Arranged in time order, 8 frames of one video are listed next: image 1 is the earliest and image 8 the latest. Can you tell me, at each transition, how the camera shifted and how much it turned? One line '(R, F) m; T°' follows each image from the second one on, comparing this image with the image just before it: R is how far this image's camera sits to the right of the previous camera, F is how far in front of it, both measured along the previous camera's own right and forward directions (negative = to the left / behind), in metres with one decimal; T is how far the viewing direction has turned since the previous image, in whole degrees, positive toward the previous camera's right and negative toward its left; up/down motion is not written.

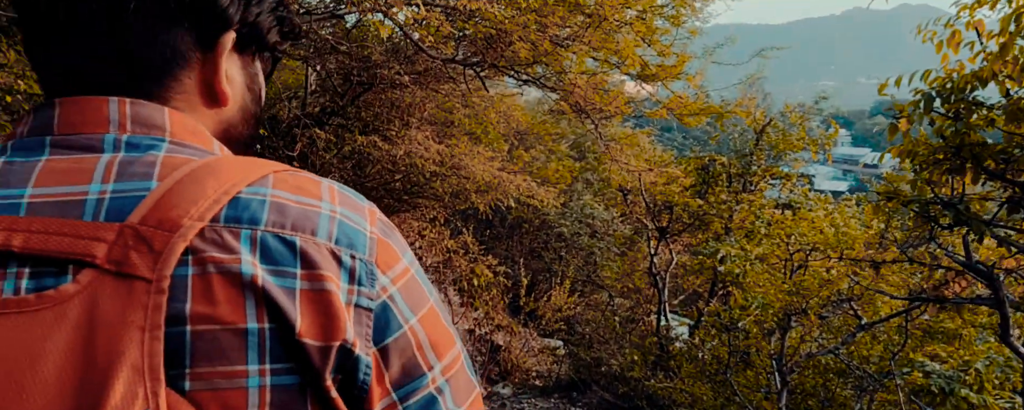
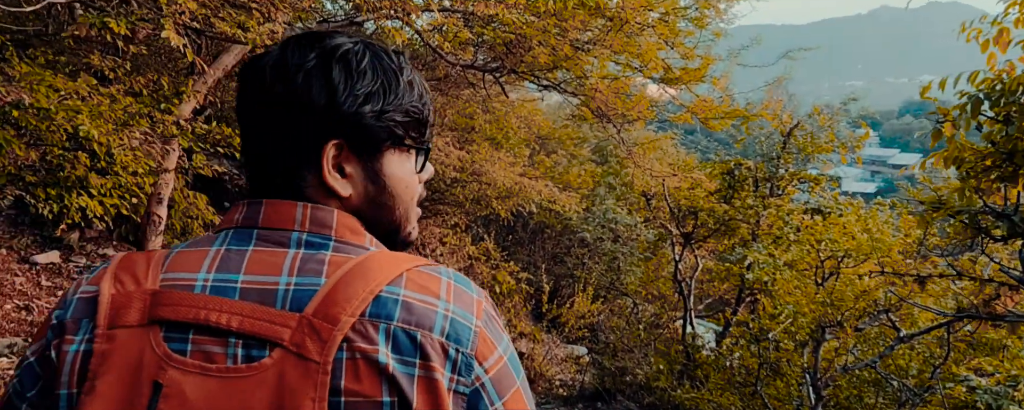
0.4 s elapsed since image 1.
(0.0, +0.1) m; -2°
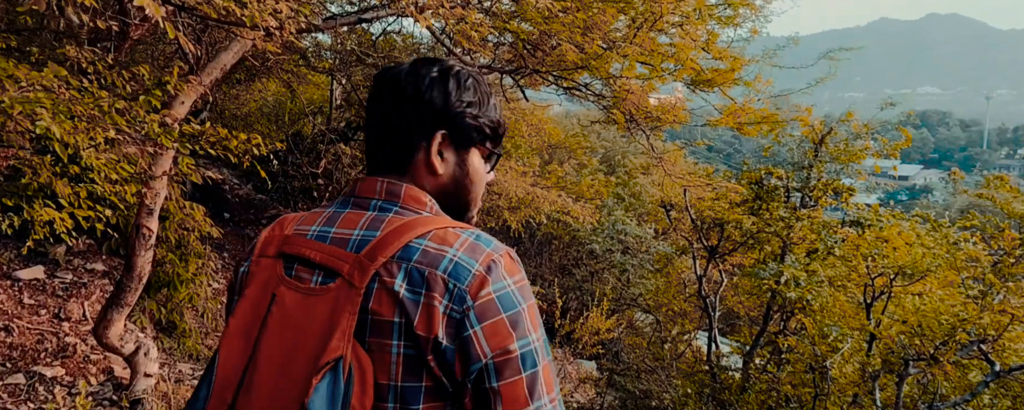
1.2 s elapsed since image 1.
(-0.1, +0.4) m; 0°
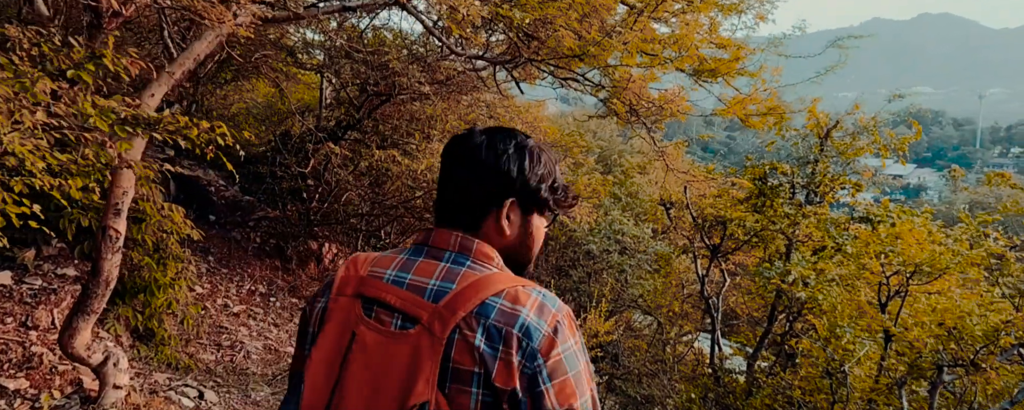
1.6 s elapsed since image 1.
(0.0, +0.3) m; 0°
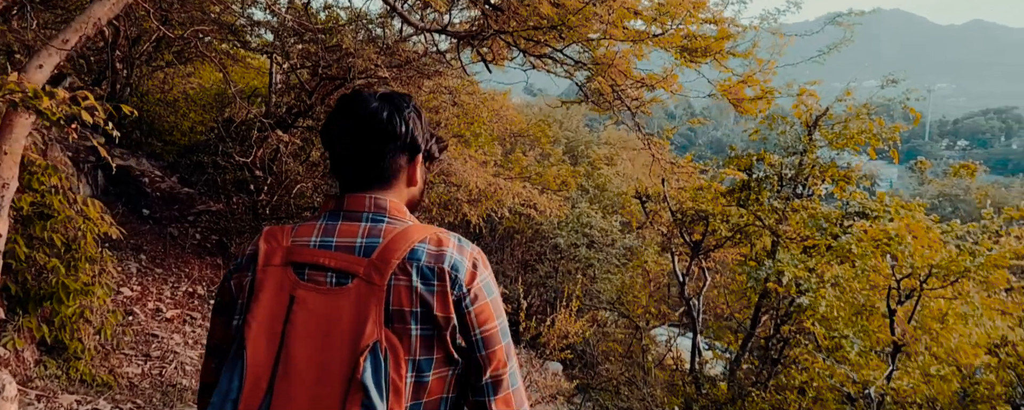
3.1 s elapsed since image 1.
(0.0, +0.6) m; +3°
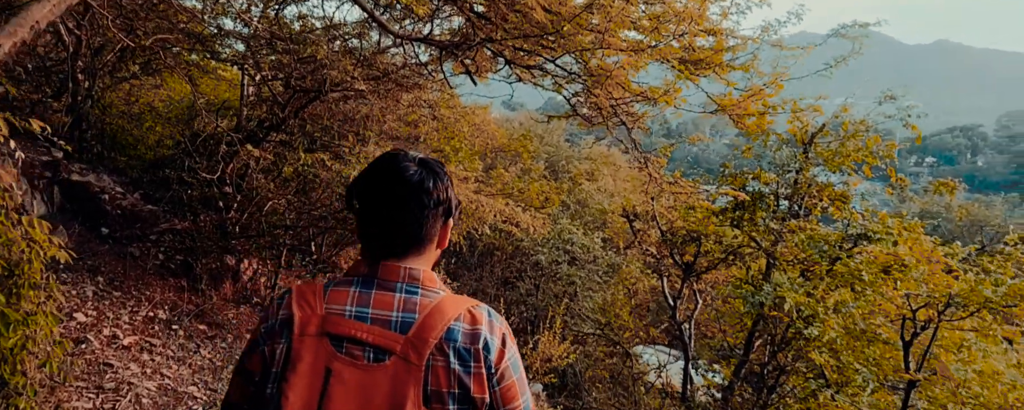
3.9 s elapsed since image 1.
(0.0, +0.3) m; +2°
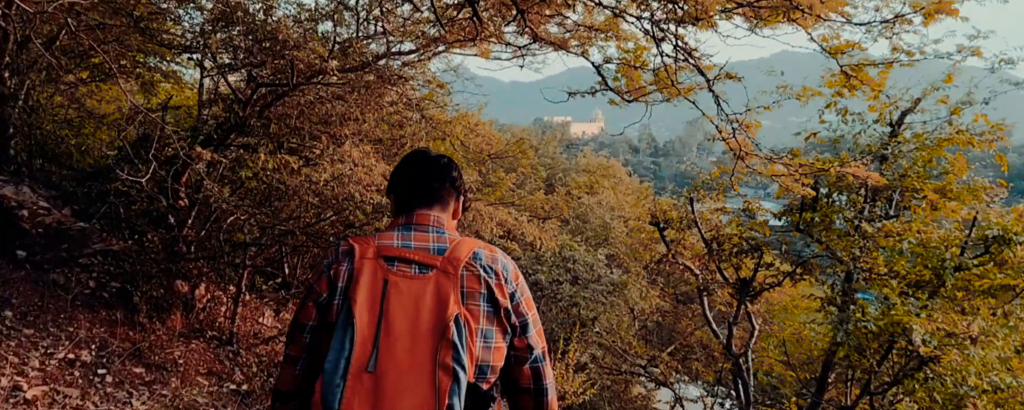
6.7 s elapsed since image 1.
(-0.1, +1.2) m; +1°
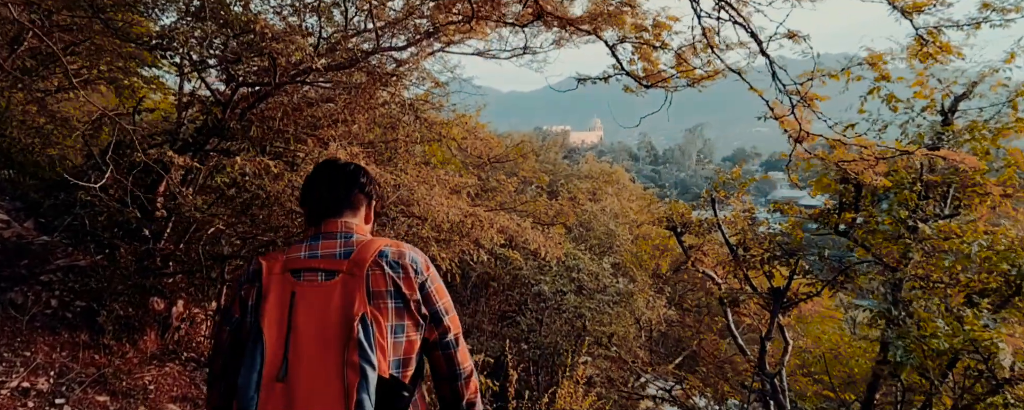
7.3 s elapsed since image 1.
(0.0, +0.5) m; 0°
